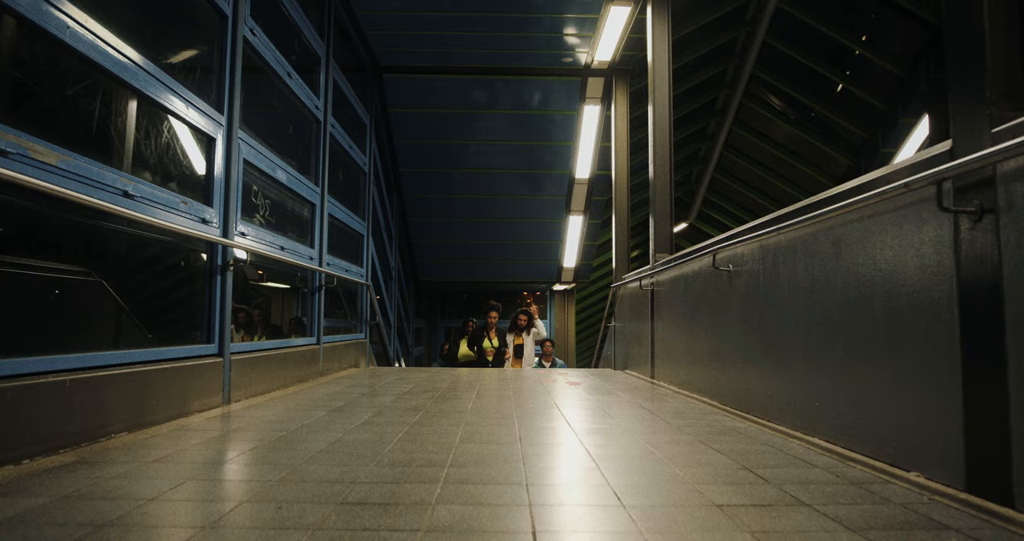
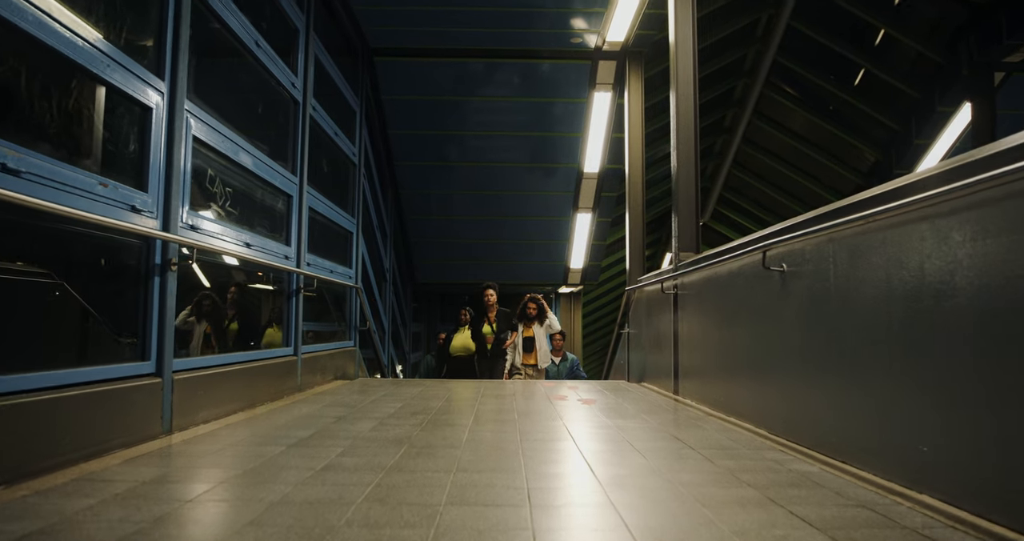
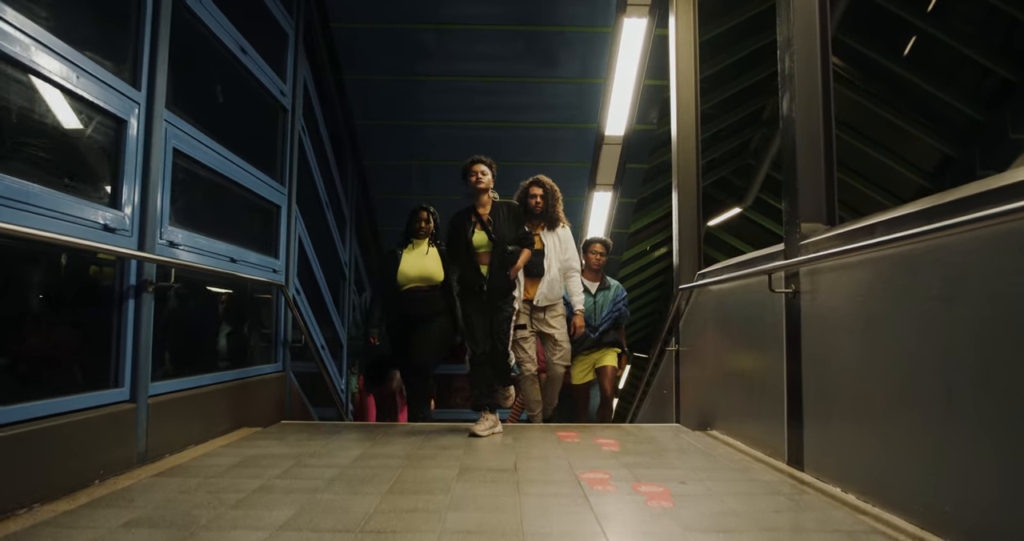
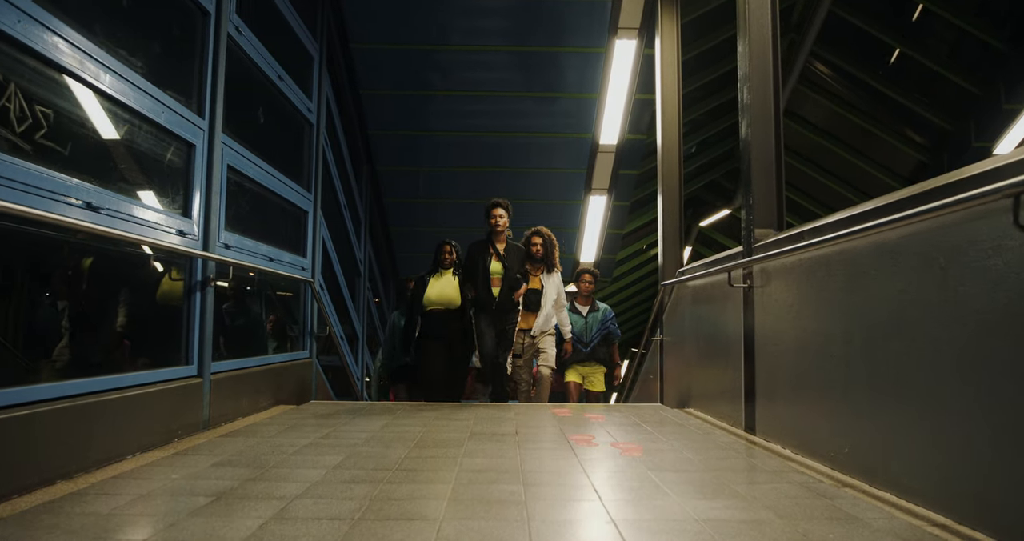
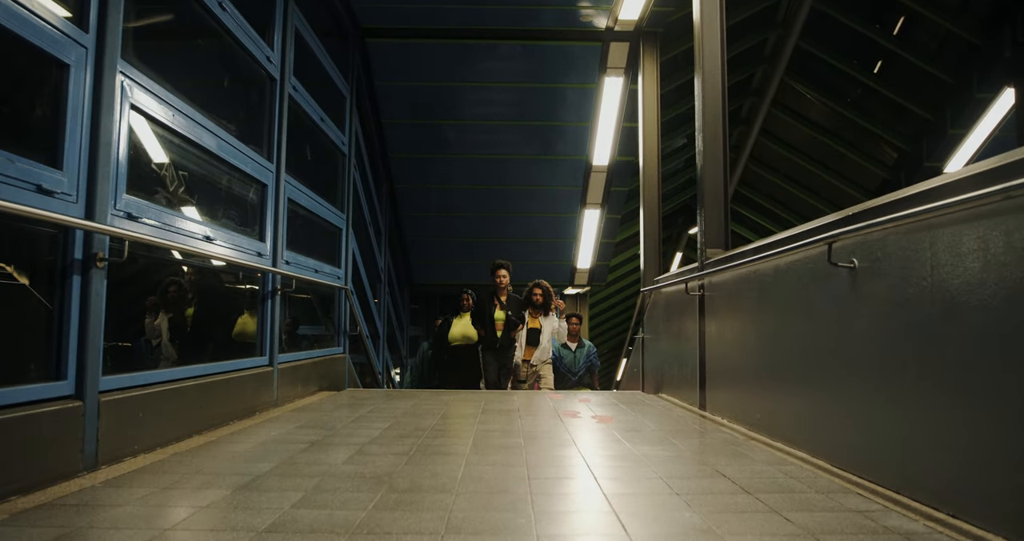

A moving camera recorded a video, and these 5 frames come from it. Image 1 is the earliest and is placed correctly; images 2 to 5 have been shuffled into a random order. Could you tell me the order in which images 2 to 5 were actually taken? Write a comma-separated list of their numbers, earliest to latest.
2, 5, 4, 3
